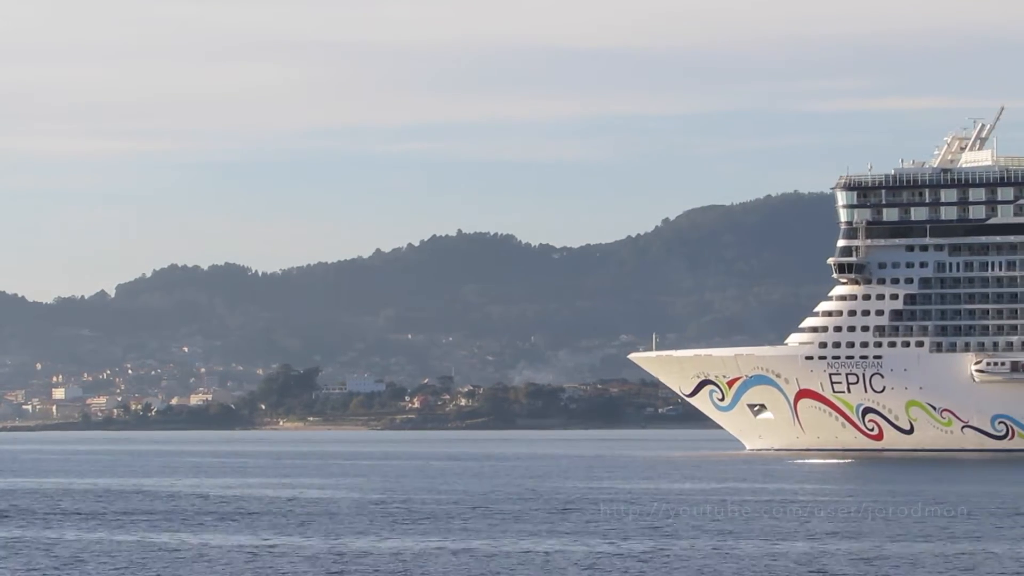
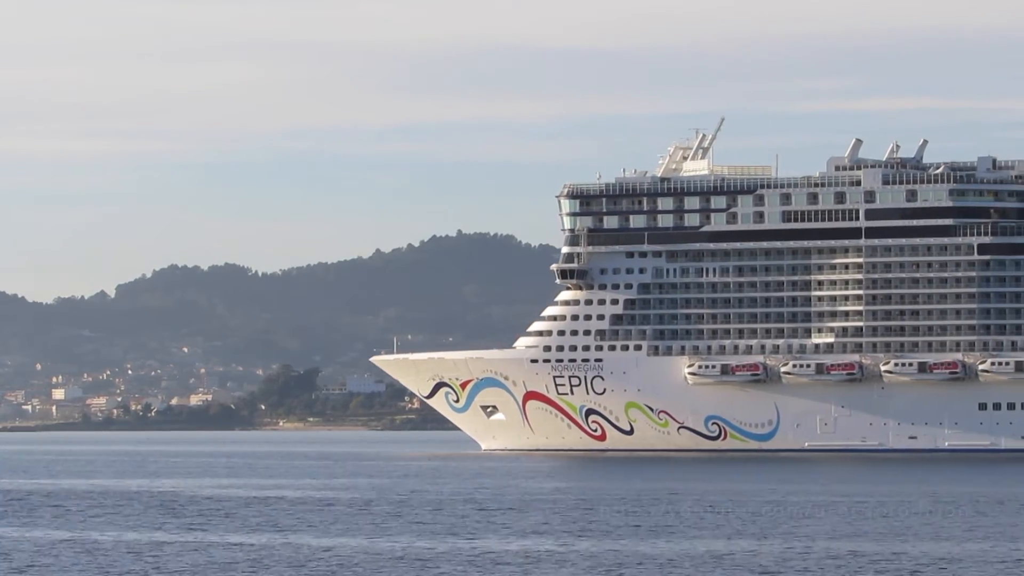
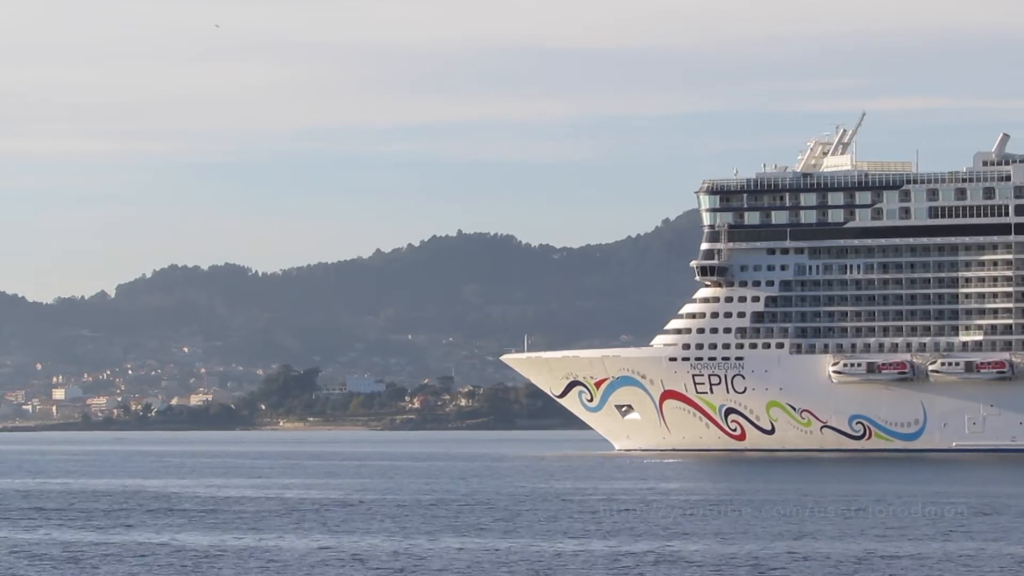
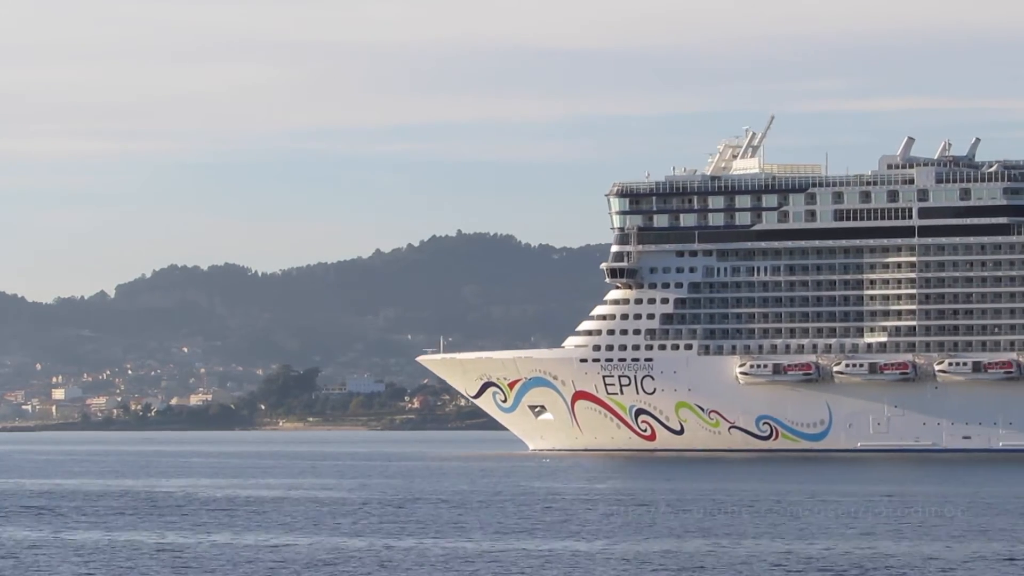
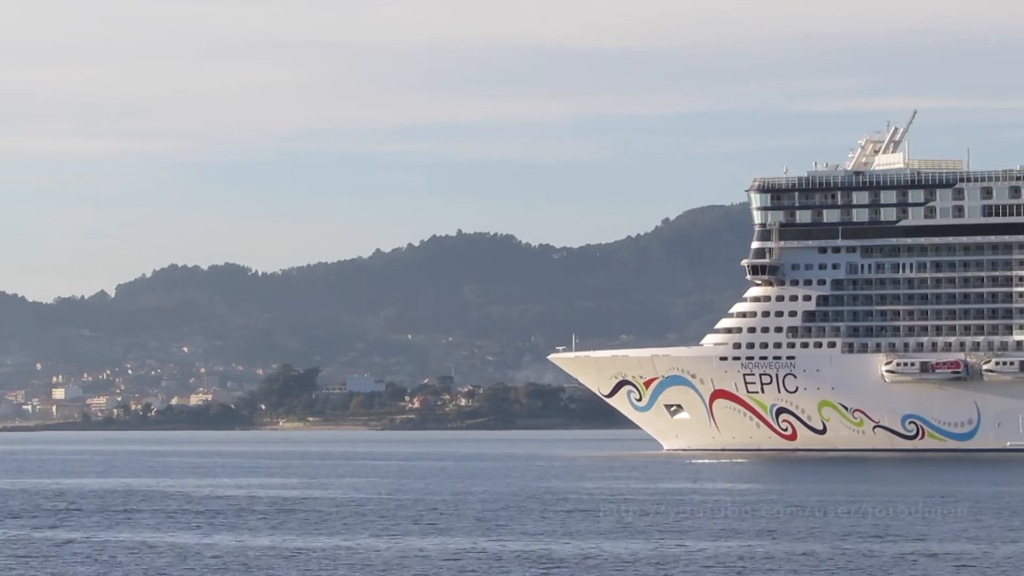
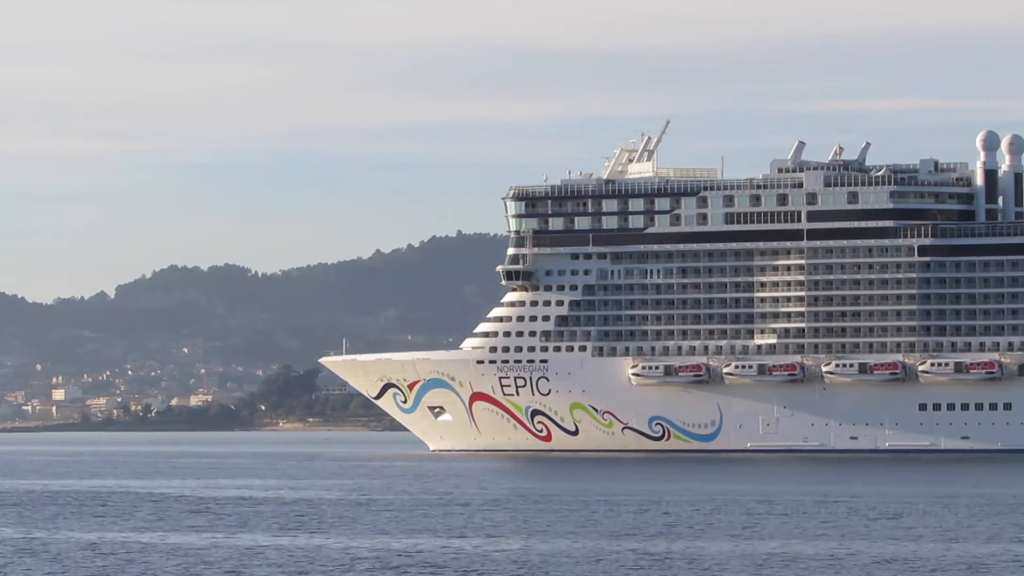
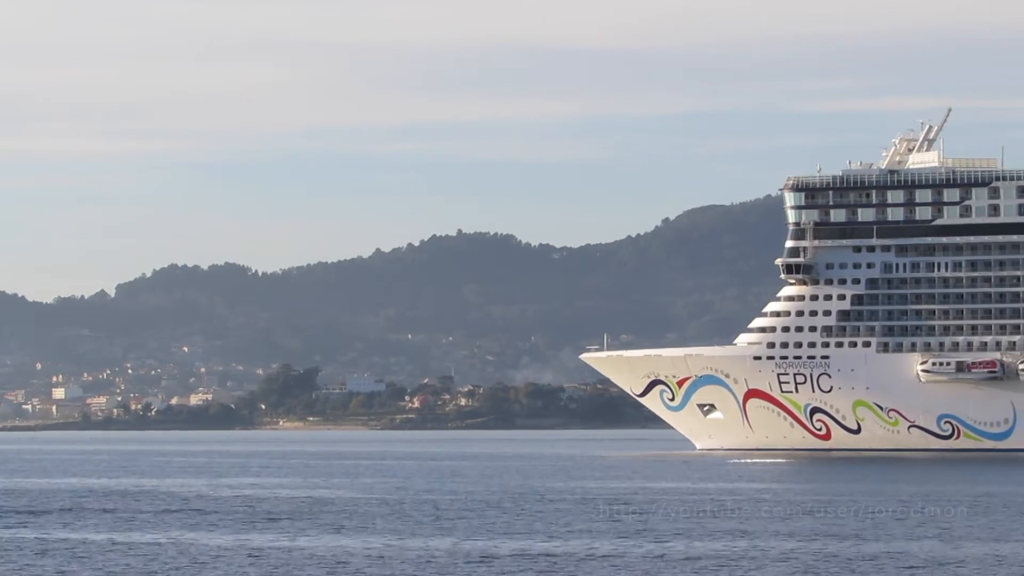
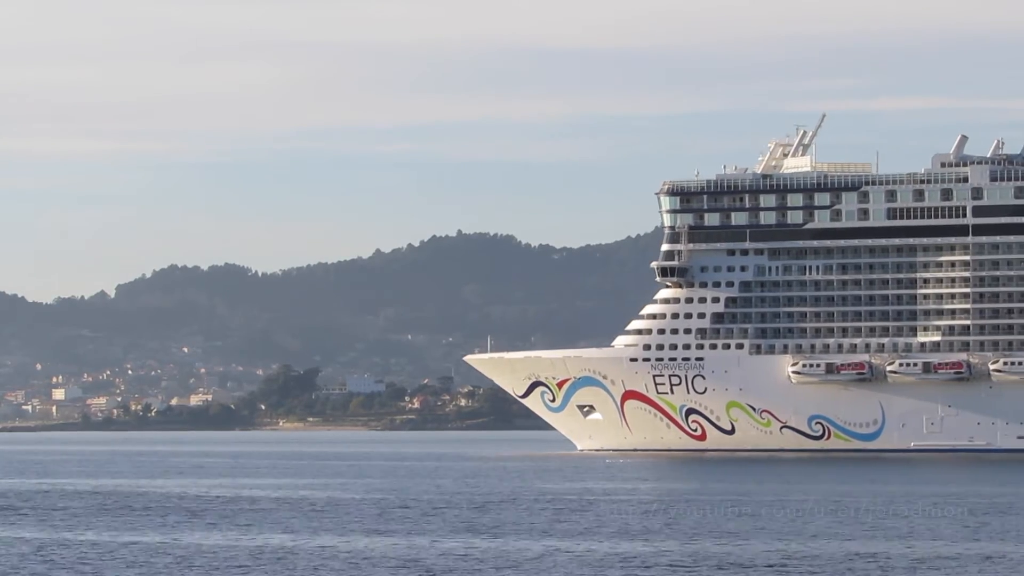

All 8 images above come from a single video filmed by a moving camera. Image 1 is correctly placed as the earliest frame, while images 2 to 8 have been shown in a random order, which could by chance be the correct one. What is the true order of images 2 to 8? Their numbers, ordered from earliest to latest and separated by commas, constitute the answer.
7, 5, 3, 8, 4, 2, 6
